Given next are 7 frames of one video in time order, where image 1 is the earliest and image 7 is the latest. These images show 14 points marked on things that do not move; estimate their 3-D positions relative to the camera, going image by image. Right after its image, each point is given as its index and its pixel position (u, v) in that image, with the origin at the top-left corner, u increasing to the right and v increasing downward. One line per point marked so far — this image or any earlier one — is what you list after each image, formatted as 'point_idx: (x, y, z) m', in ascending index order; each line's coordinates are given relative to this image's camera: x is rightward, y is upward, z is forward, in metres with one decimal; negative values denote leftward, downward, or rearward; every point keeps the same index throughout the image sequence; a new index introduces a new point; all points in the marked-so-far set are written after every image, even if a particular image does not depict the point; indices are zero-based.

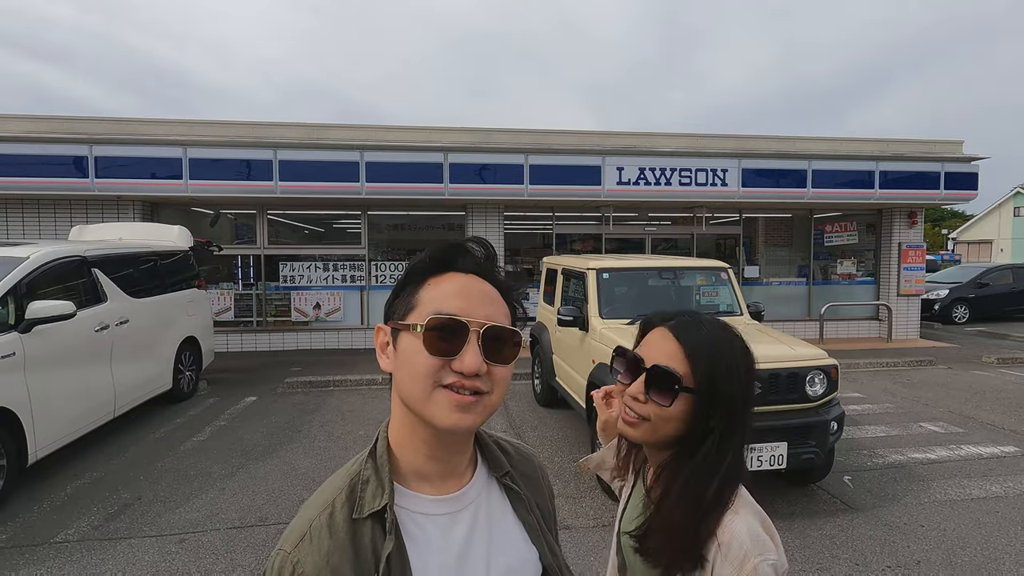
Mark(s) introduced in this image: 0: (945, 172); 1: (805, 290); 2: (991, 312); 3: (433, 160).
0: (+8.4, +2.3, +10.5) m
1: (+6.4, -0.1, +11.8) m
2: (+12.2, -0.6, +13.6) m
3: (-1.4, +2.2, +9.3) m
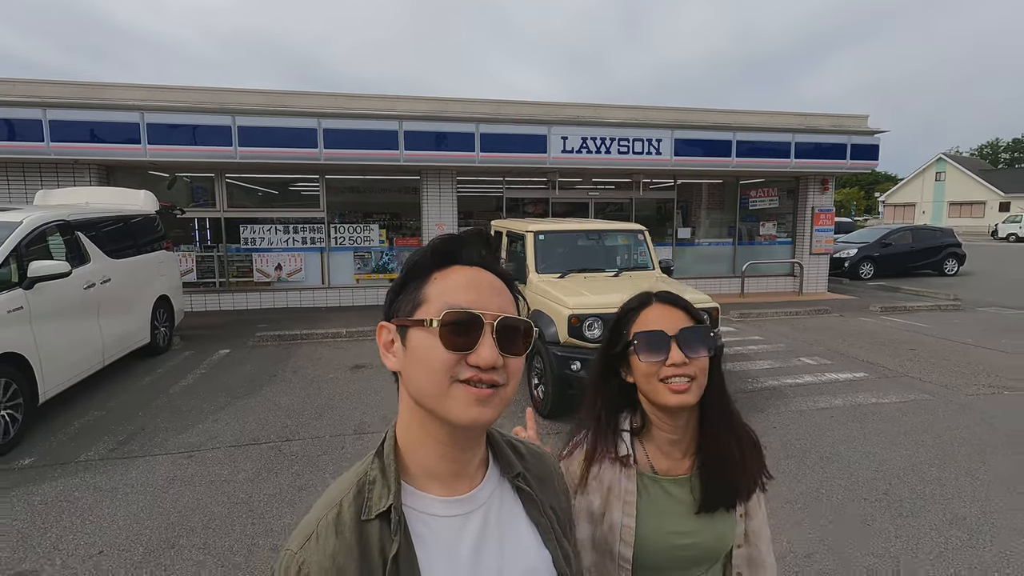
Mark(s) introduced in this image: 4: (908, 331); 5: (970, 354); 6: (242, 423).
0: (+7.4, +3.2, +11.8) m
1: (+5.3, +0.9, +13.1) m
2: (+10.9, +0.6, +15.3) m
3: (-2.3, +2.9, +9.8) m
4: (+6.5, -0.7, +8.8) m
5: (+6.1, -0.9, +7.0) m
6: (-2.4, -1.2, +4.8) m
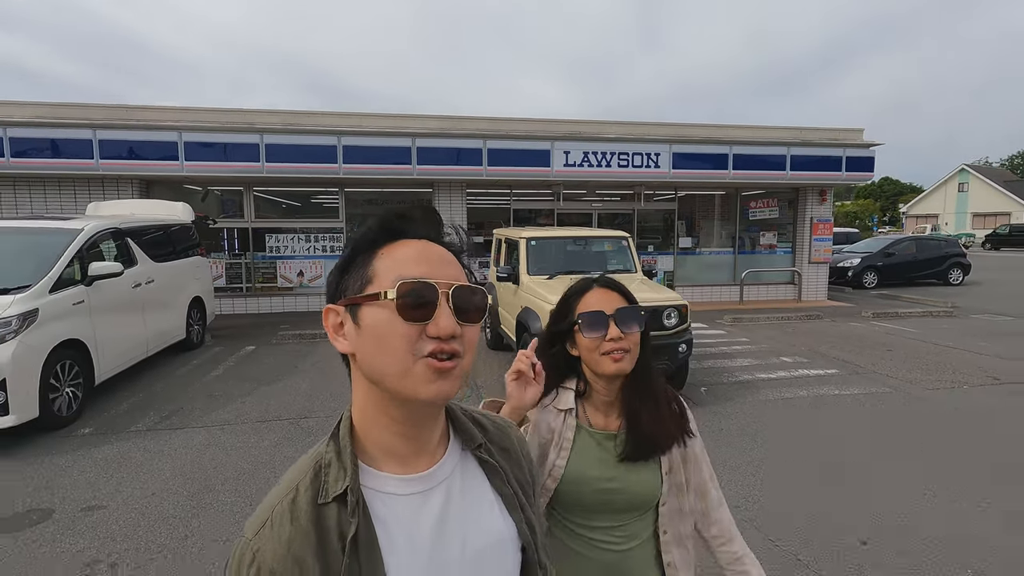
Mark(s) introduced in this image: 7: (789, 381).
0: (+7.6, +3.0, +12.2) m
1: (+5.5, +0.7, +13.6) m
2: (+11.2, +0.3, +15.6) m
3: (-2.2, +2.8, +10.6) m
4: (+6.6, -0.8, +9.2) m
5: (+6.1, -0.9, +7.4) m
6: (-2.5, -1.2, +5.5) m
7: (+3.2, -1.1, +6.2) m
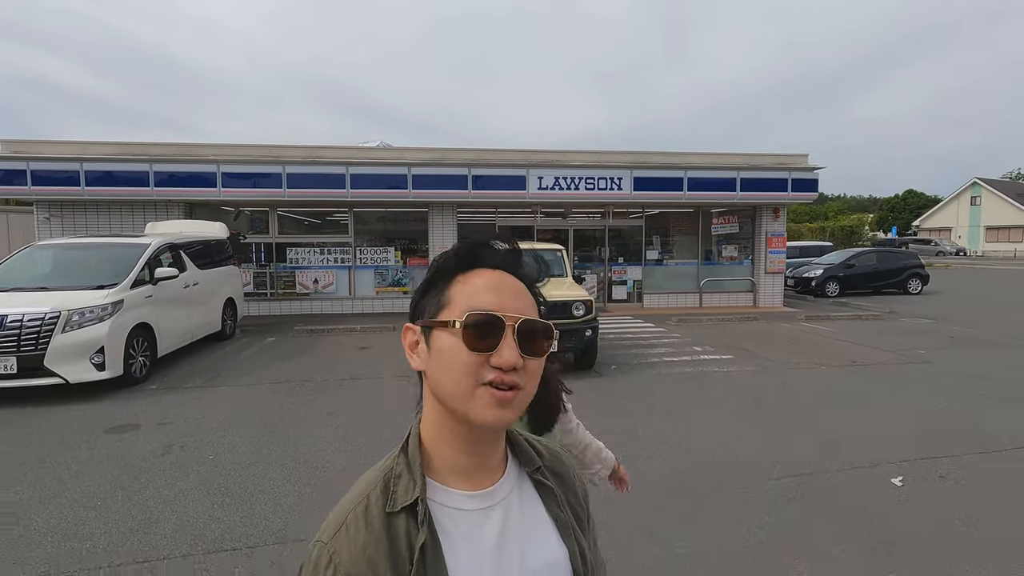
0: (+7.2, +2.8, +13.8) m
1: (+5.2, +0.5, +15.2) m
2: (+10.9, 0.0, +16.9) m
3: (-2.6, +2.7, +12.6) m
4: (+6.0, -0.9, +10.7) m
5: (+5.5, -1.0, +8.9) m
6: (-3.2, -1.2, +7.4) m
7: (+2.6, -1.1, +7.9) m
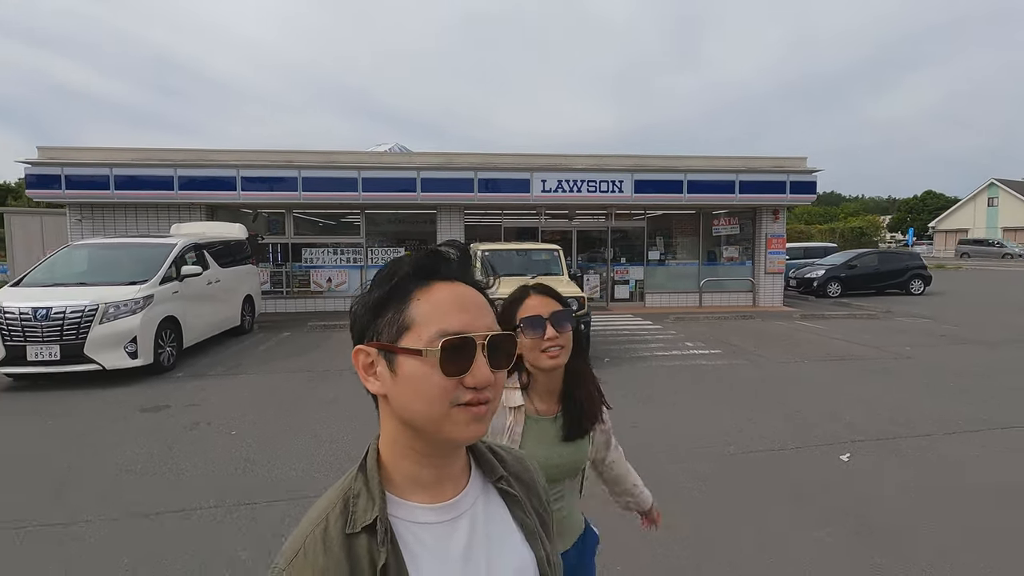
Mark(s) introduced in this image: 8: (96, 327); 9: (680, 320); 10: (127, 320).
0: (+7.3, +2.8, +14.1) m
1: (+5.3, +0.5, +15.5) m
2: (+11.1, 0.0, +17.2) m
3: (-2.5, +2.8, +13.2) m
4: (+6.1, -0.9, +11.0) m
5: (+5.5, -1.0, +9.3) m
6: (-3.2, -1.1, +8.0) m
7: (+2.5, -1.1, +8.3) m
8: (-5.2, -0.5, +6.7) m
9: (+3.7, -0.7, +12.0) m
10: (-5.0, -0.4, +6.9) m
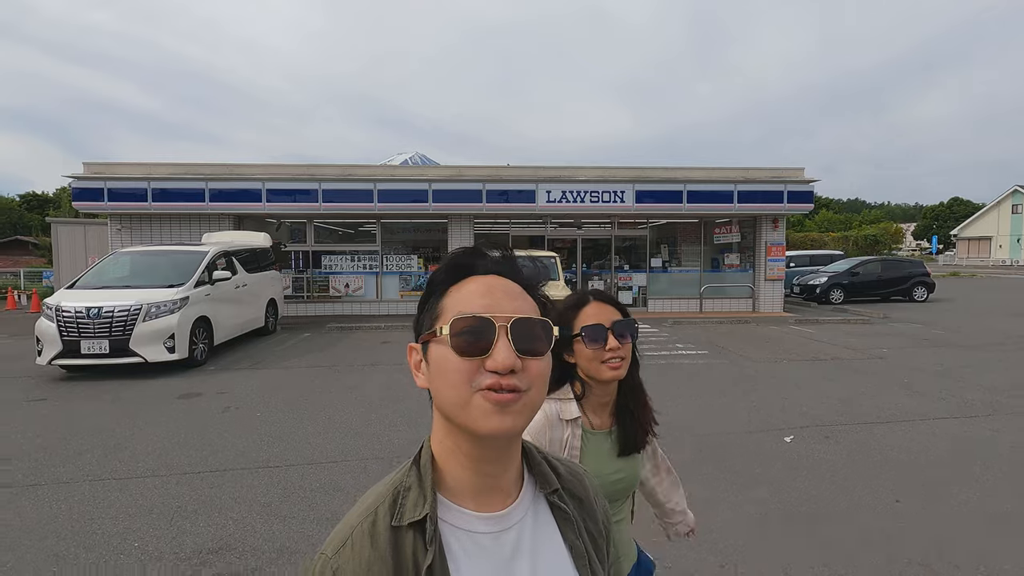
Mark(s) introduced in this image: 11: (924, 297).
0: (+7.5, +2.6, +14.6) m
1: (+5.6, +0.3, +16.1) m
2: (+11.4, -0.2, +17.5) m
3: (-2.3, +2.6, +14.0) m
4: (+6.2, -1.0, +11.5) m
5: (+5.5, -1.1, +9.8) m
6: (-3.3, -1.2, +8.8) m
7: (+2.5, -1.2, +8.9) m
8: (-5.2, -0.5, +7.6) m
9: (+3.9, -0.8, +12.6) m
10: (-5.0, -0.4, +7.8) m
11: (+13.6, -0.3, +17.7) m
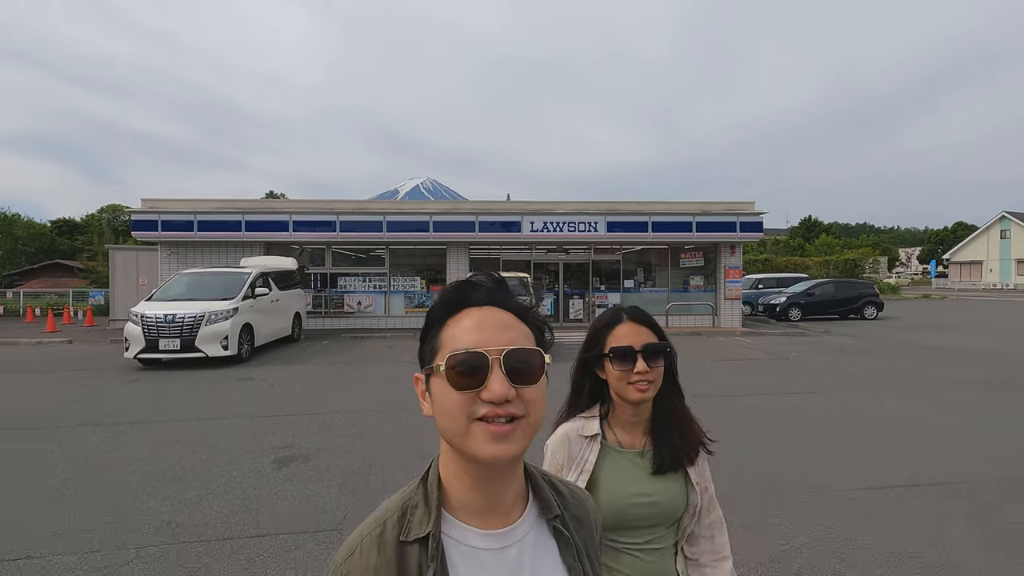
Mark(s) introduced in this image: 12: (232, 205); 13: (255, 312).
0: (+7.2, +2.1, +16.8) m
1: (+5.3, -0.3, +18.2) m
2: (+11.1, -0.9, +19.5) m
3: (-2.7, +2.1, +16.4) m
4: (+5.8, -1.4, +13.6) m
5: (+5.1, -1.4, +11.9) m
6: (-3.7, -1.5, +11.1) m
7: (+2.1, -1.5, +11.1) m
8: (-5.7, -0.7, +9.9) m
9: (+3.5, -1.3, +14.7) m
10: (-5.5, -0.7, +10.1) m
11: (+13.3, -1.0, +19.6) m
12: (-8.7, +2.6, +16.6) m
13: (-5.4, -0.5, +11.4) m
